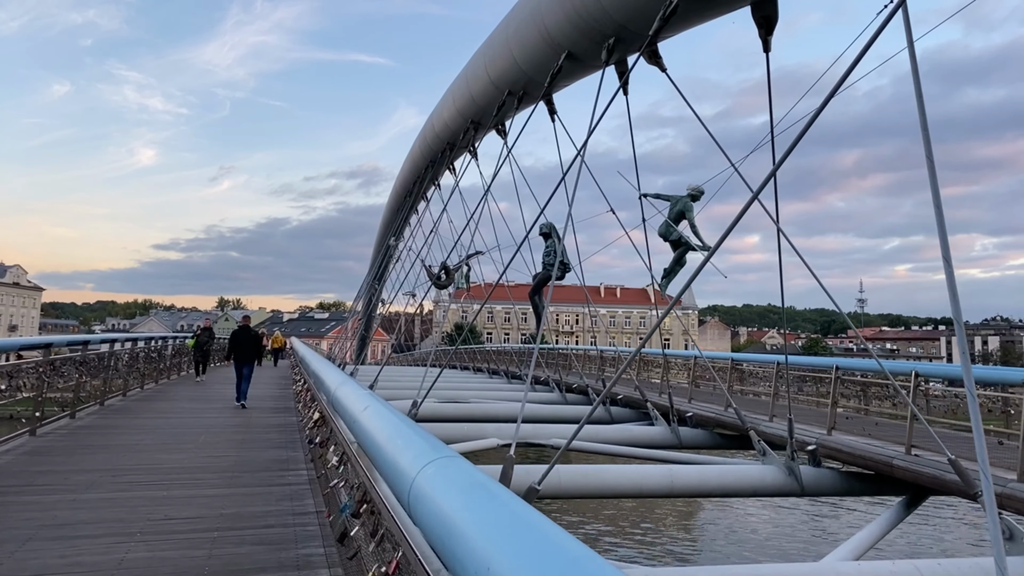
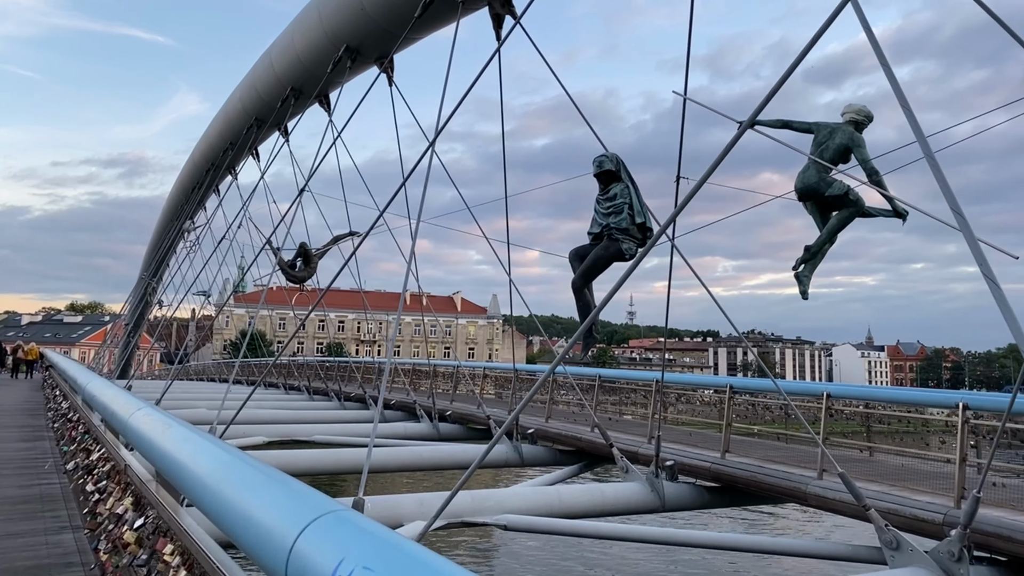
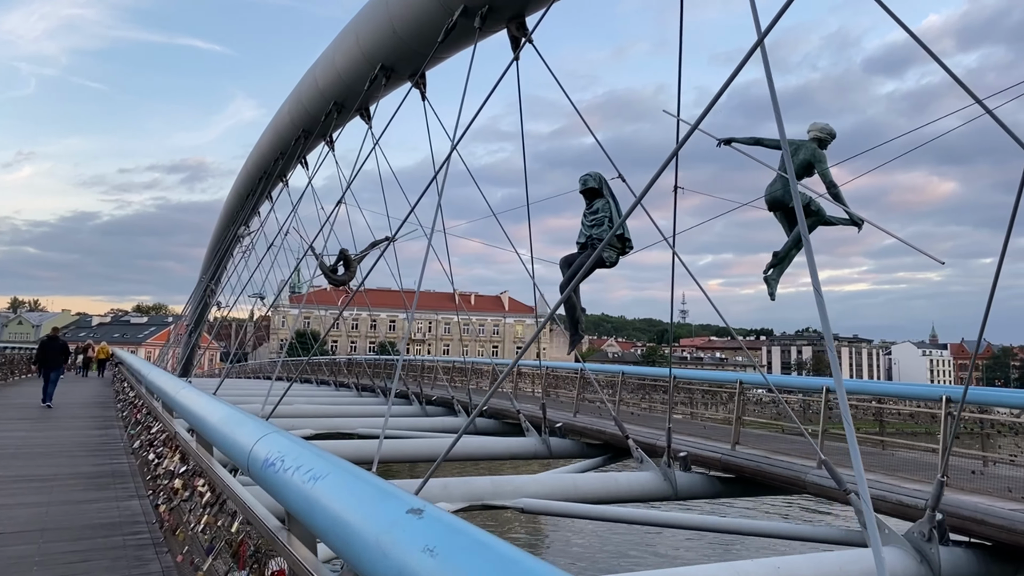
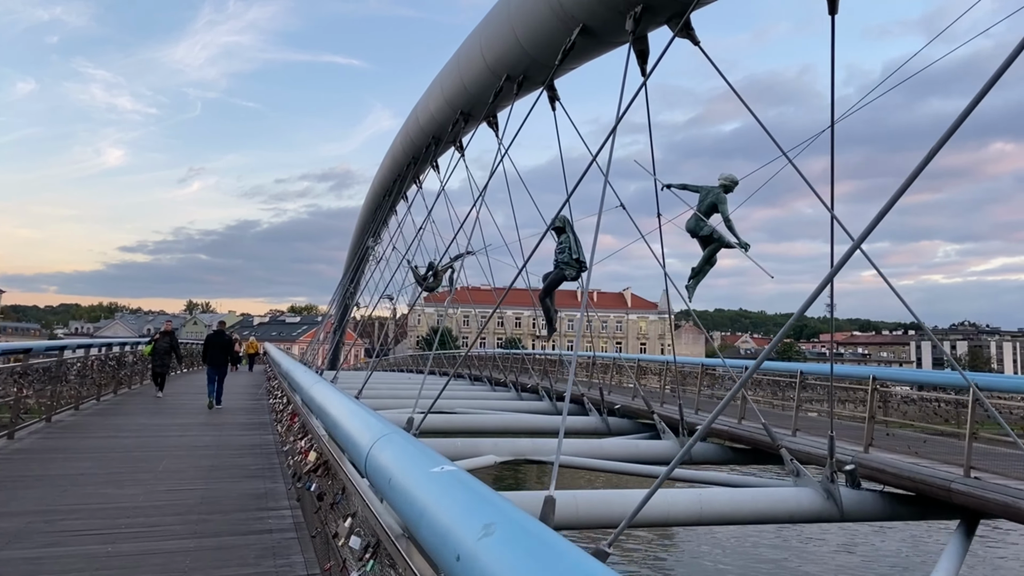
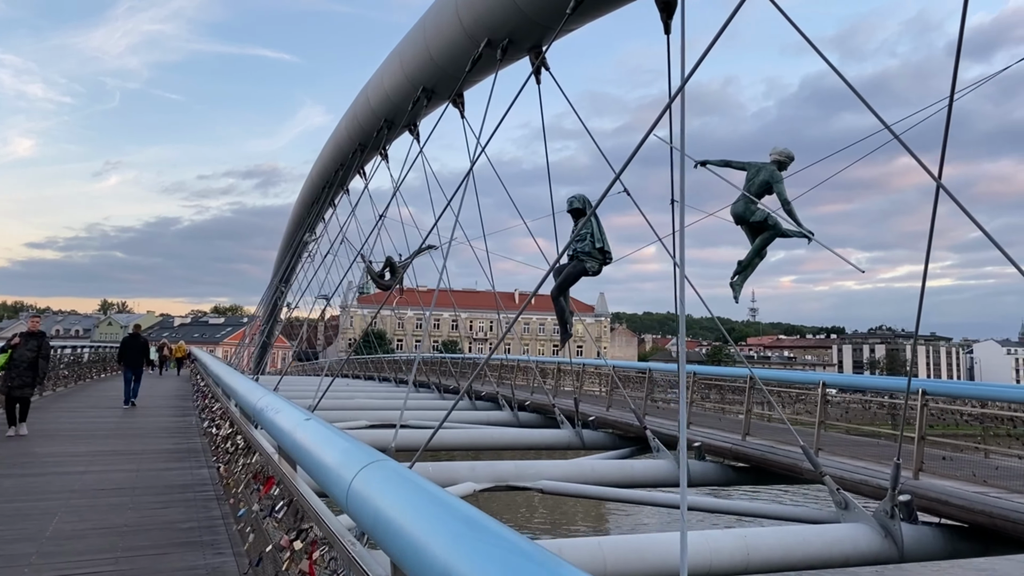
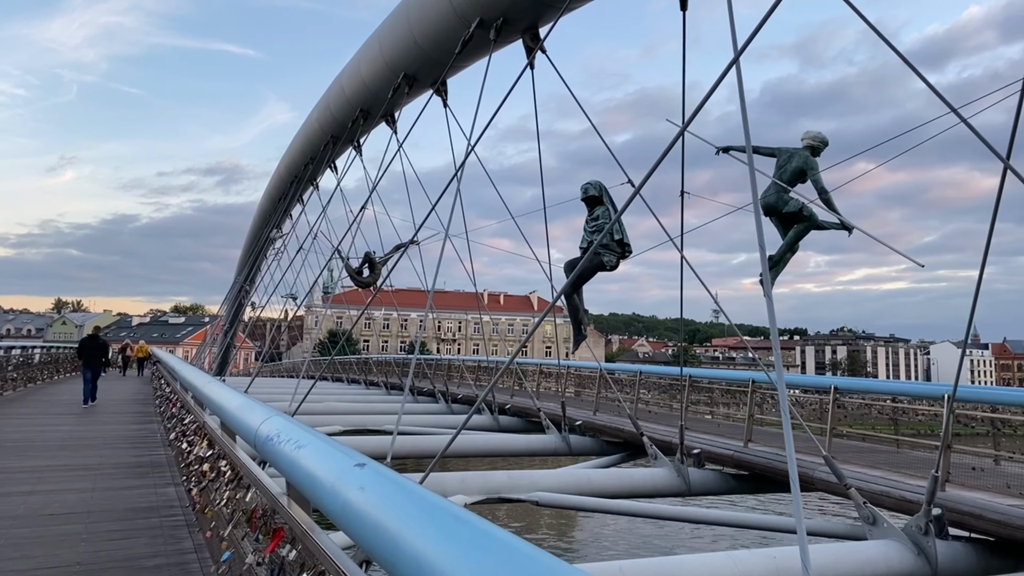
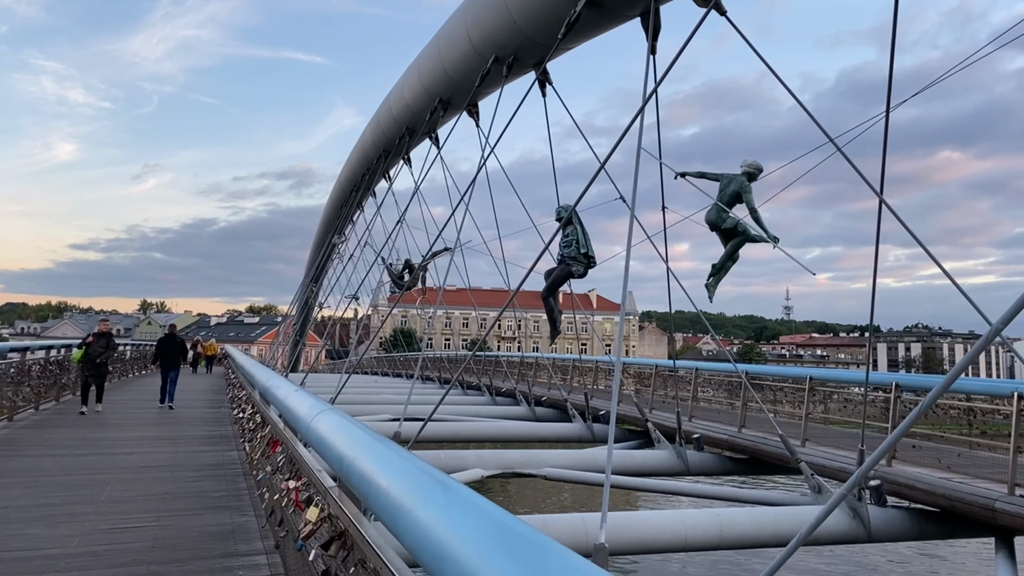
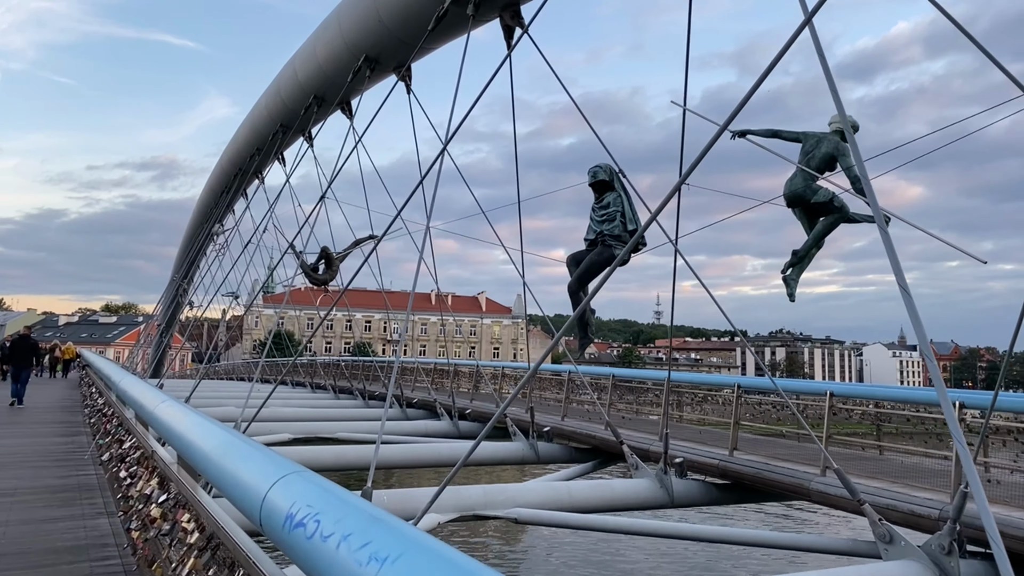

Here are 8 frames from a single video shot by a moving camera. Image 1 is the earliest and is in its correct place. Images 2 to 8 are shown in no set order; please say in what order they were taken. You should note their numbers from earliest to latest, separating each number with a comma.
4, 7, 5, 6, 3, 8, 2
